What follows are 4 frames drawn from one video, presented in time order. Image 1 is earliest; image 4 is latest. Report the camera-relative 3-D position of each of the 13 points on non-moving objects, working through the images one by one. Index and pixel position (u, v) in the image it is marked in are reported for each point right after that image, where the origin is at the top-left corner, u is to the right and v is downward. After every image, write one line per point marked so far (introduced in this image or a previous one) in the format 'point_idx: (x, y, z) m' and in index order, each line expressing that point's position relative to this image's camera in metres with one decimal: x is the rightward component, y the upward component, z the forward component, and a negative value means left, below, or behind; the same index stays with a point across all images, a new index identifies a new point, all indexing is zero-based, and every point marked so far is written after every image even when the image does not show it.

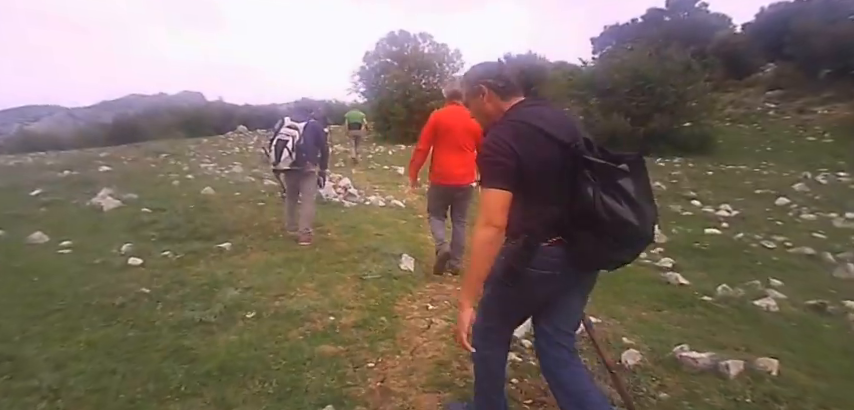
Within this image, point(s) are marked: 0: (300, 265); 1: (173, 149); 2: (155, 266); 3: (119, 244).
0: (-1.7, -0.8, +5.4) m
1: (-11.7, +2.7, +18.3) m
2: (-3.8, -0.8, +5.5) m
3: (-5.1, -0.6, +6.6) m
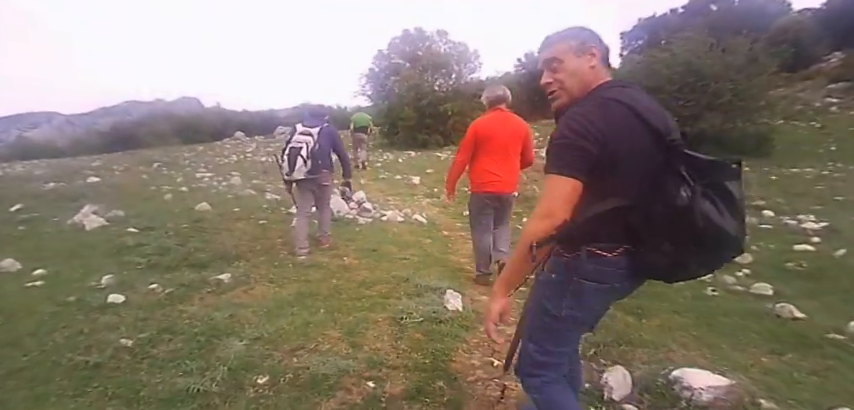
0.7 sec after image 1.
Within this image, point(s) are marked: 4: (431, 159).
0: (-1.2, -1.1, +4.5) m
1: (-11.4, +2.0, +17.3) m
2: (-3.3, -1.1, +4.5) m
3: (-4.7, -1.0, +5.6) m
4: (+0.2, +2.1, +18.0) m
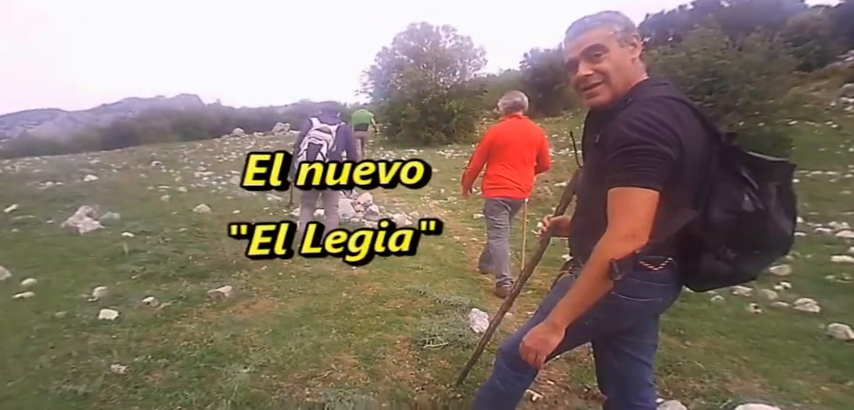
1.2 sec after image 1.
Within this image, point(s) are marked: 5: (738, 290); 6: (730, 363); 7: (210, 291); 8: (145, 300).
0: (-1.0, -1.2, +4.1) m
1: (-11.2, +2.0, +16.9) m
2: (-3.1, -1.2, +4.2) m
3: (-4.5, -1.1, +5.2) m
4: (+0.3, +2.0, +17.6) m
5: (+4.6, -1.3, +5.9) m
6: (+2.9, -1.5, +3.8) m
7: (-2.7, -1.1, +4.9) m
8: (-3.3, -1.1, +4.7) m
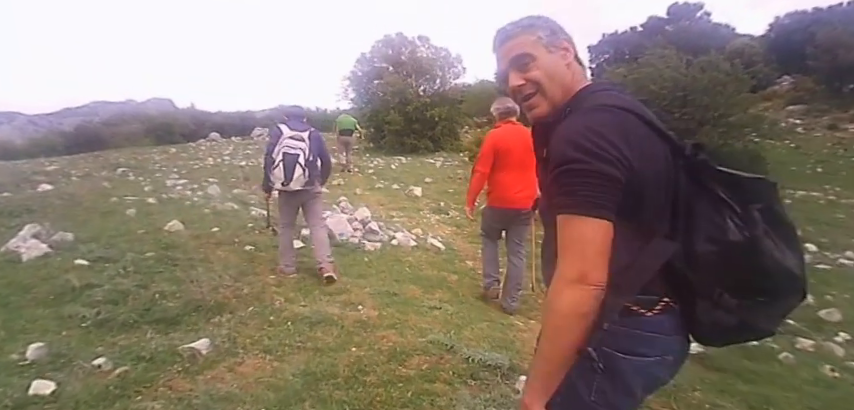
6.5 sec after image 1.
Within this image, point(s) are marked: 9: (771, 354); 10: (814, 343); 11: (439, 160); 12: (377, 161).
0: (-0.7, -1.5, +3.2) m
1: (-11.3, +1.7, +15.5) m
2: (-2.8, -1.5, +3.1) m
3: (-4.2, -1.3, +4.1) m
4: (+0.2, +1.6, +16.7) m
5: (+4.9, -1.7, +5.2) m
6: (+3.2, -1.9, +3.0) m
7: (-2.4, -1.4, +3.9) m
8: (-3.0, -1.4, +3.6) m
9: (+4.3, -1.8, +5.0) m
10: (+5.0, -1.7, +5.1) m
11: (+0.9, +2.2, +19.3) m
12: (-2.2, +2.1, +18.8) m
